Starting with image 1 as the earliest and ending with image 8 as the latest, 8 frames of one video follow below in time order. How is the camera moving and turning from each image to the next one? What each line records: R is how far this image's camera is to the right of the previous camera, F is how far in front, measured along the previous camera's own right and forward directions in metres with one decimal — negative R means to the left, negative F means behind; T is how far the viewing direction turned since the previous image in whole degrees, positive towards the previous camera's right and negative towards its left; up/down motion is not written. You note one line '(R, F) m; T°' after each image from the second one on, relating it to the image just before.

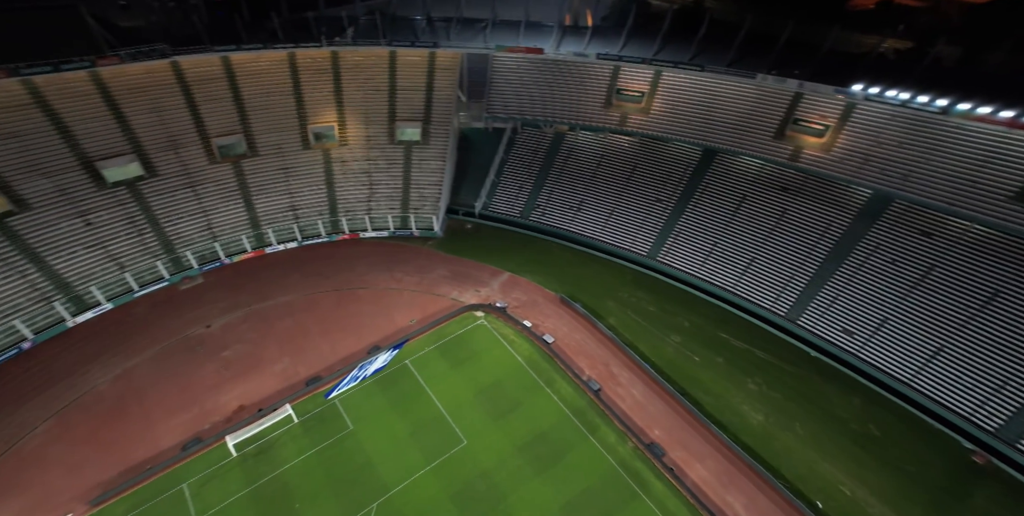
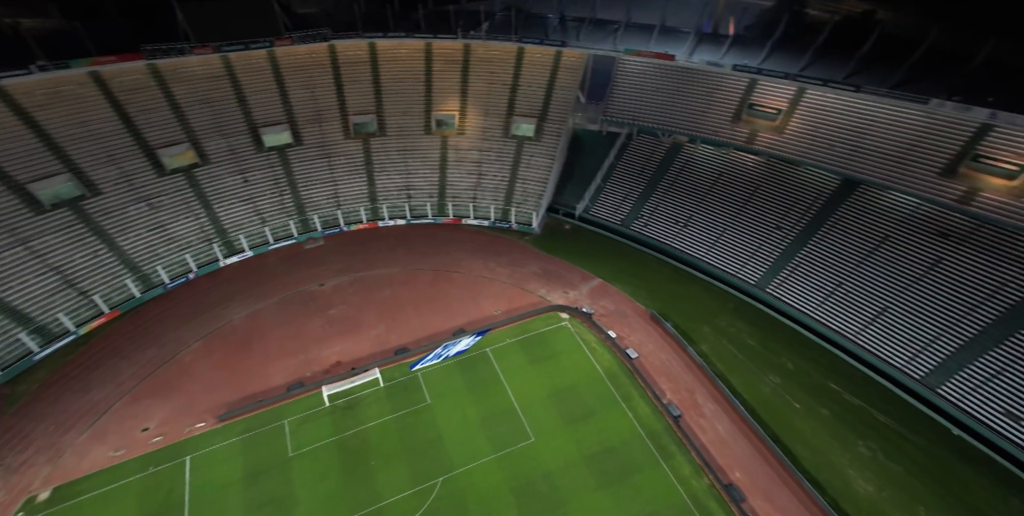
(-1.6, -0.2) m; -9°
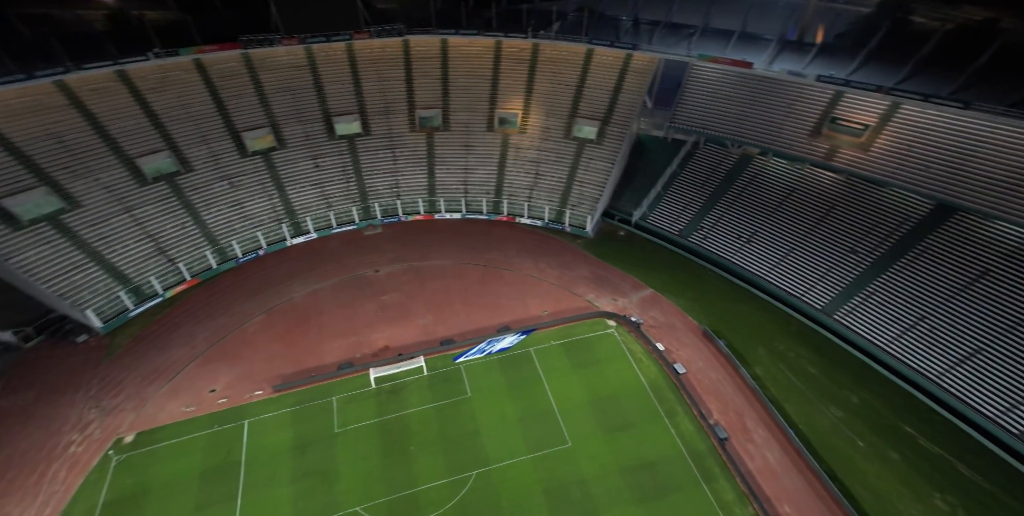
(-0.9, 0.0) m; -5°
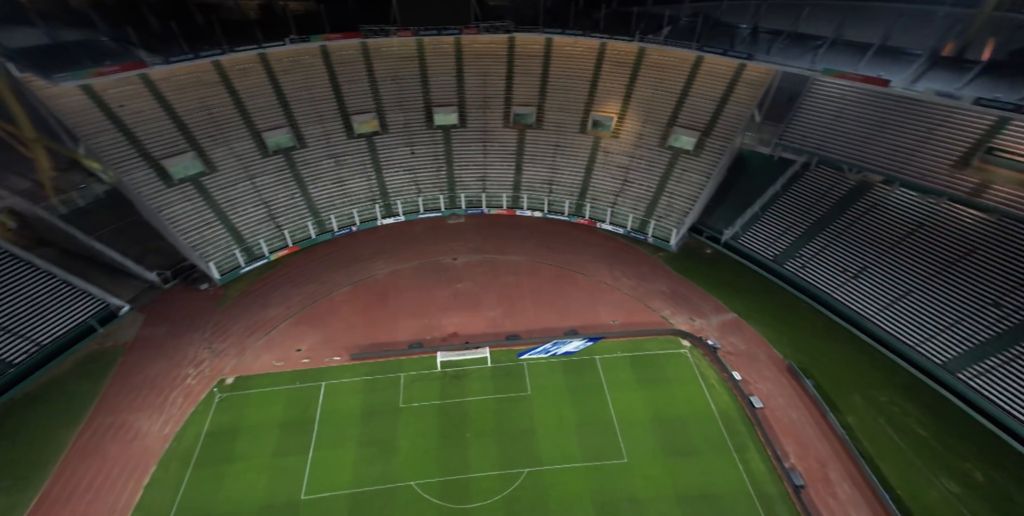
(-1.4, -0.1) m; -7°
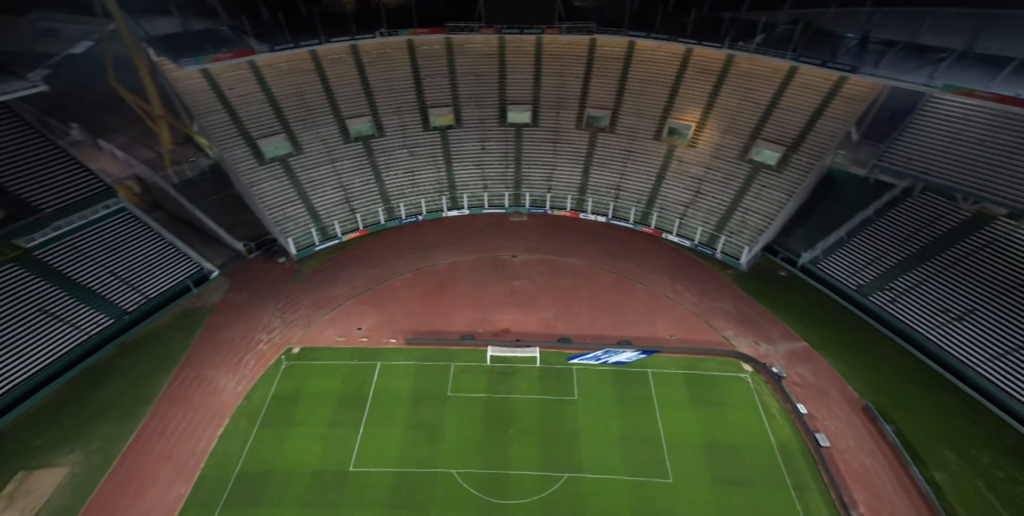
(-1.1, -0.1) m; -6°
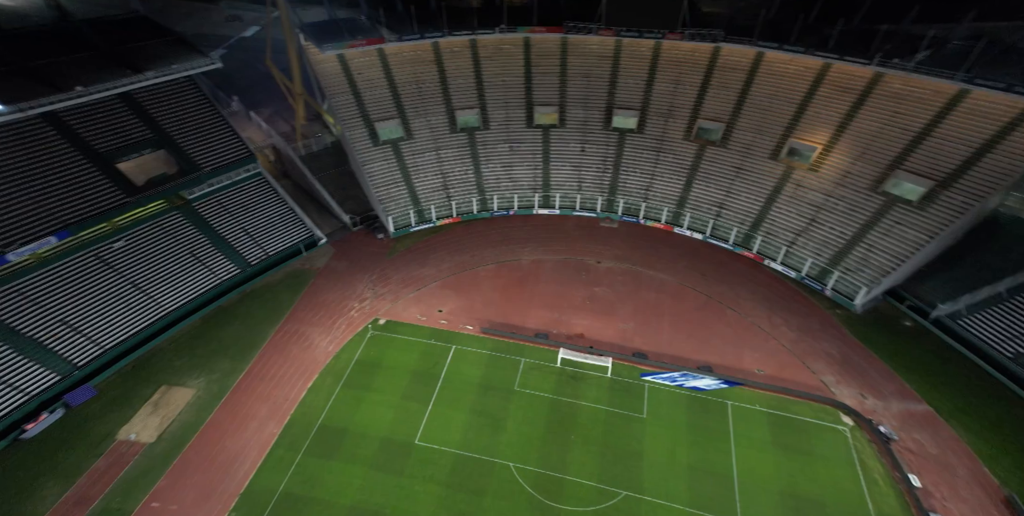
(-1.6, -0.1) m; -8°
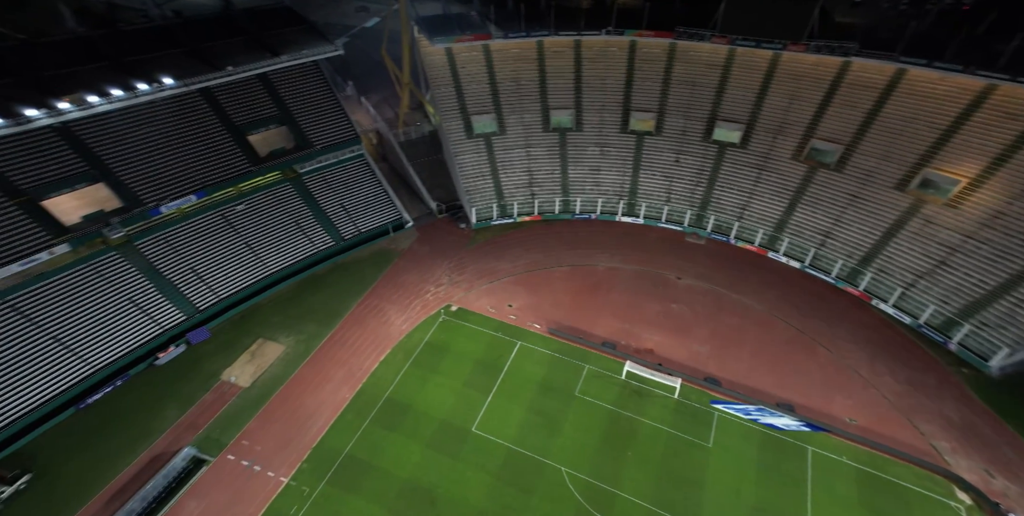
(-1.3, -0.1) m; -8°
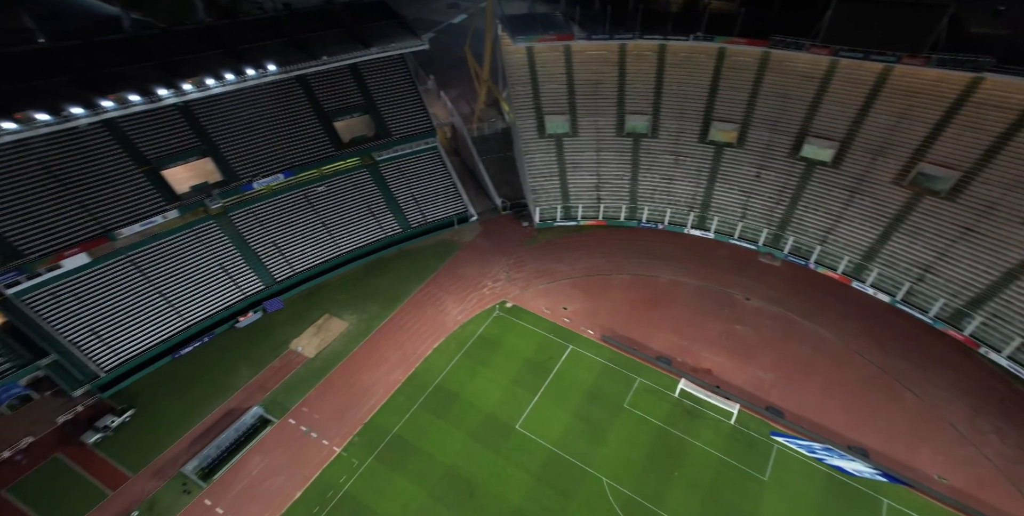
(-0.9, 0.0) m; -6°
